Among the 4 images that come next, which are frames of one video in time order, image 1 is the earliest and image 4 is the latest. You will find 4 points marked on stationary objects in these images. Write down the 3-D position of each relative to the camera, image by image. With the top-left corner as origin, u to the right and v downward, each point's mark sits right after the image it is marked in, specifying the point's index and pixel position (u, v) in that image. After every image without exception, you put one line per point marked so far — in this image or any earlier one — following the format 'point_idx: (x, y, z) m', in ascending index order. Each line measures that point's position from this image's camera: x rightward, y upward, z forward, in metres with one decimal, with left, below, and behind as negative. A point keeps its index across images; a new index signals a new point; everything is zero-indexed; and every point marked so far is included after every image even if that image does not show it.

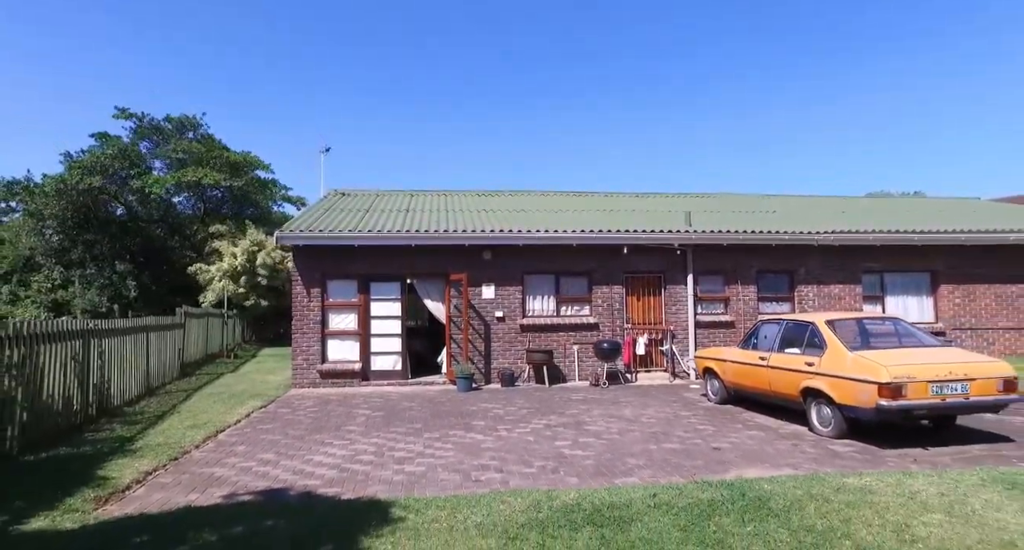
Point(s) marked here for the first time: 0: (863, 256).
0: (+8.3, +0.4, +13.4) m
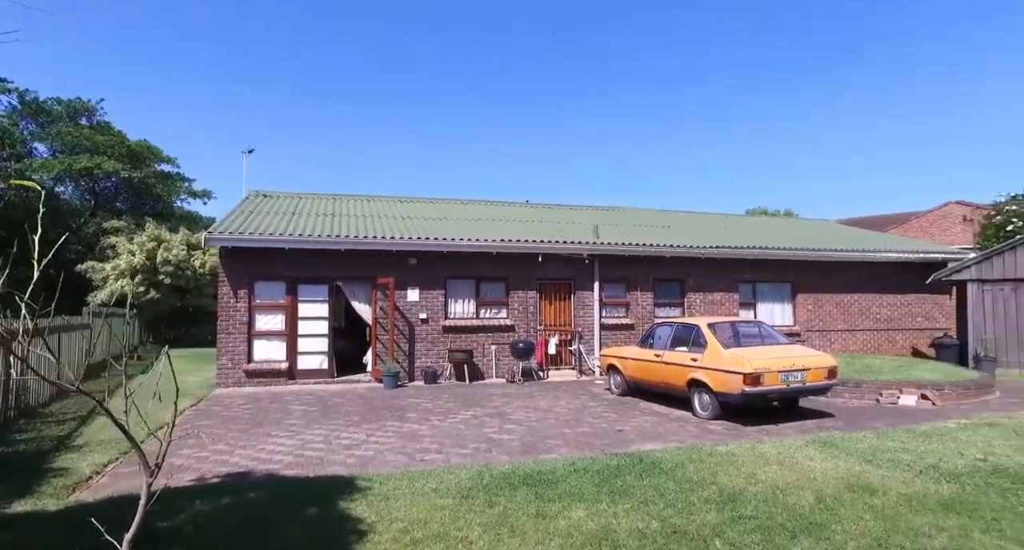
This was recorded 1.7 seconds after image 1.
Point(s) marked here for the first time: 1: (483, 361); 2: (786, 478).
0: (+6.2, +0.2, +15.6) m
1: (-0.7, -2.1, +13.6) m
2: (+2.3, -1.7, +4.8) m
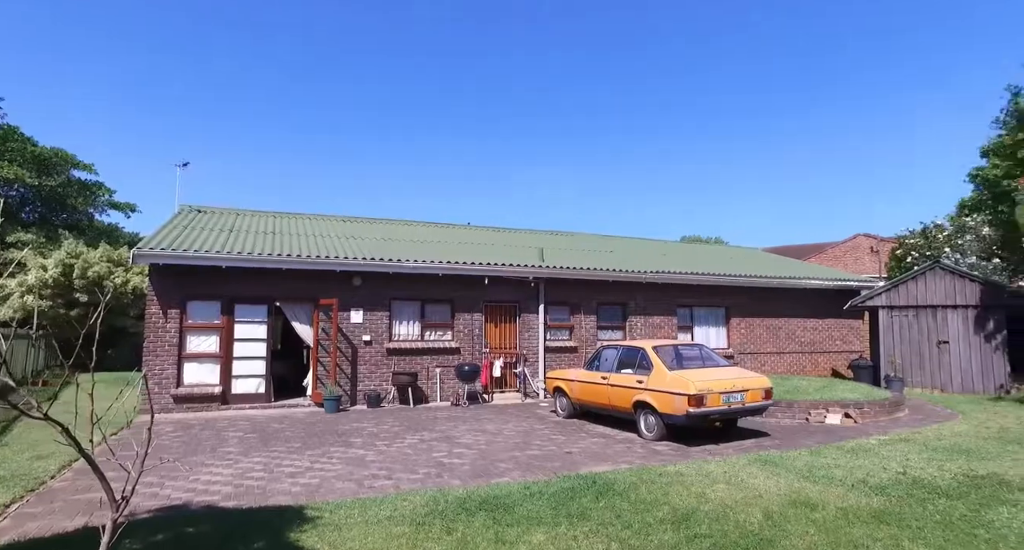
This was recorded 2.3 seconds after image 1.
0: (+4.7, -0.5, +16.2) m
1: (-2.0, -2.6, +13.4) m
2: (+1.9, -1.9, +5.0) m
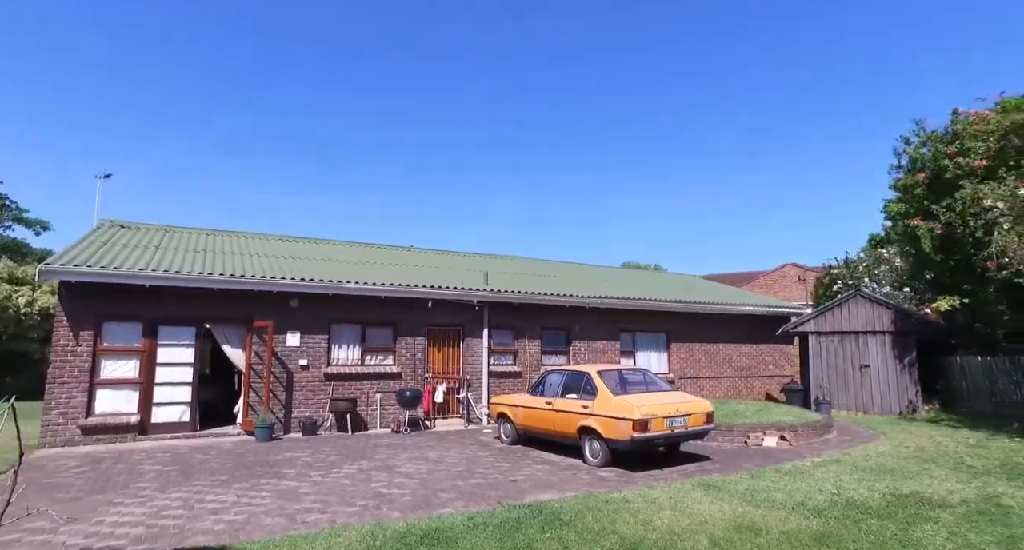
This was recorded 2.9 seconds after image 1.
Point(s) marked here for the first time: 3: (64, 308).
0: (+3.1, -1.2, +16.5) m
1: (-3.3, -3.1, +12.9) m
2: (+1.4, -2.1, +4.9) m
3: (-8.2, -0.6, +10.5) m
